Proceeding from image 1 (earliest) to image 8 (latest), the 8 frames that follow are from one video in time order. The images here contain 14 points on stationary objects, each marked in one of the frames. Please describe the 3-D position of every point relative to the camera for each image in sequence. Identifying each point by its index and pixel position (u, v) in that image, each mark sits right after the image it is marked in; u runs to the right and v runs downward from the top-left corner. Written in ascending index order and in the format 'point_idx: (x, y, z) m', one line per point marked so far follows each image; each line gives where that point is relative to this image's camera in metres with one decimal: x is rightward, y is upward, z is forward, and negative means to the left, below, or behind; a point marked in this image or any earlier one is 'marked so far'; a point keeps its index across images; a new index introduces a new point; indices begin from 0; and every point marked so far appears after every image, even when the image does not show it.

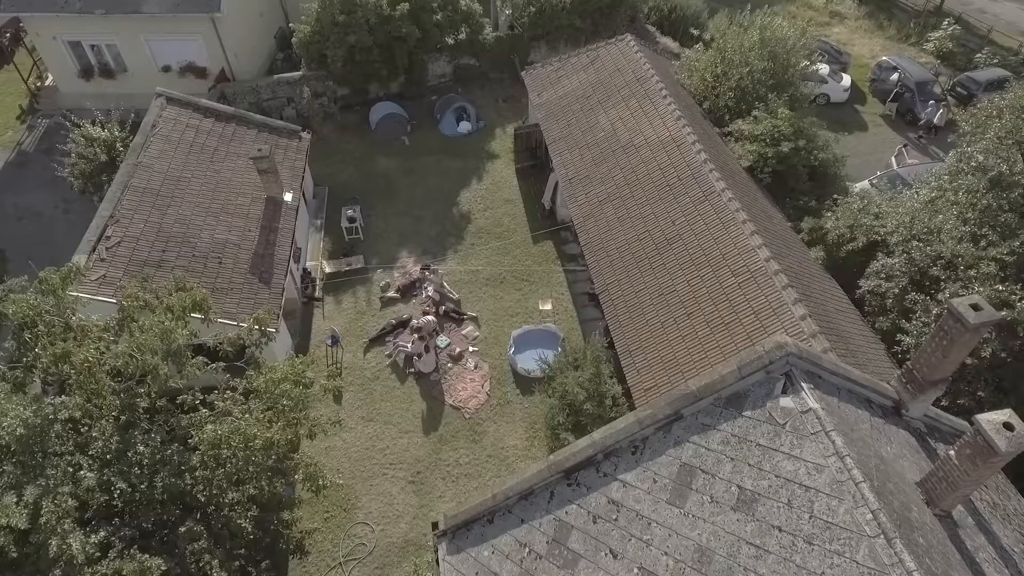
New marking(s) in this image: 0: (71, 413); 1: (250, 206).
0: (-7.8, -2.2, +11.5) m
1: (-7.9, +2.5, +19.5) m
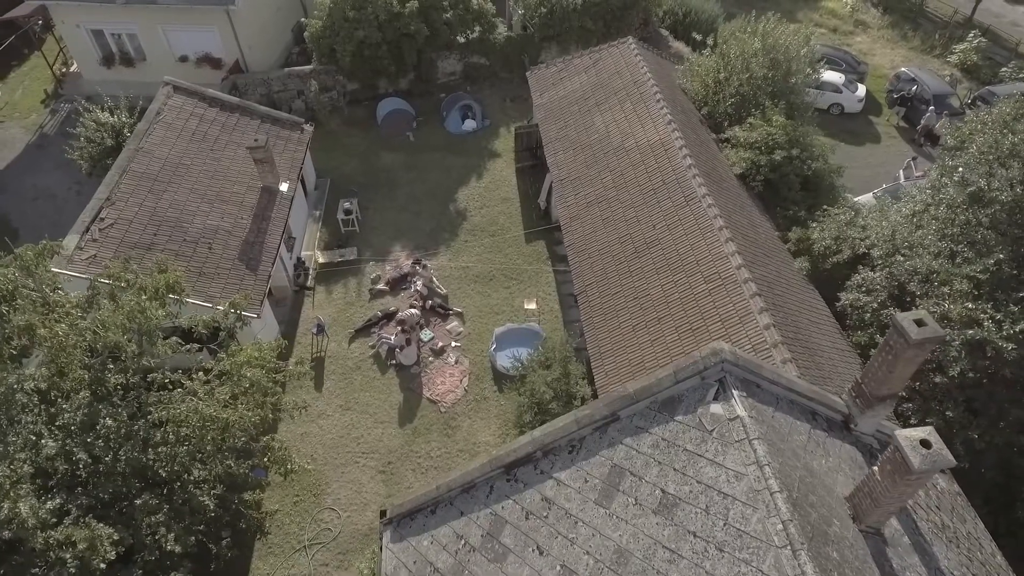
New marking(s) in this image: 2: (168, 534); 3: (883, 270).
0: (-8.8, -1.8, +12.0) m
1: (-8.3, +2.9, +20.0) m
2: (-6.5, -4.7, +12.4) m
3: (+8.7, +0.4, +15.0) m
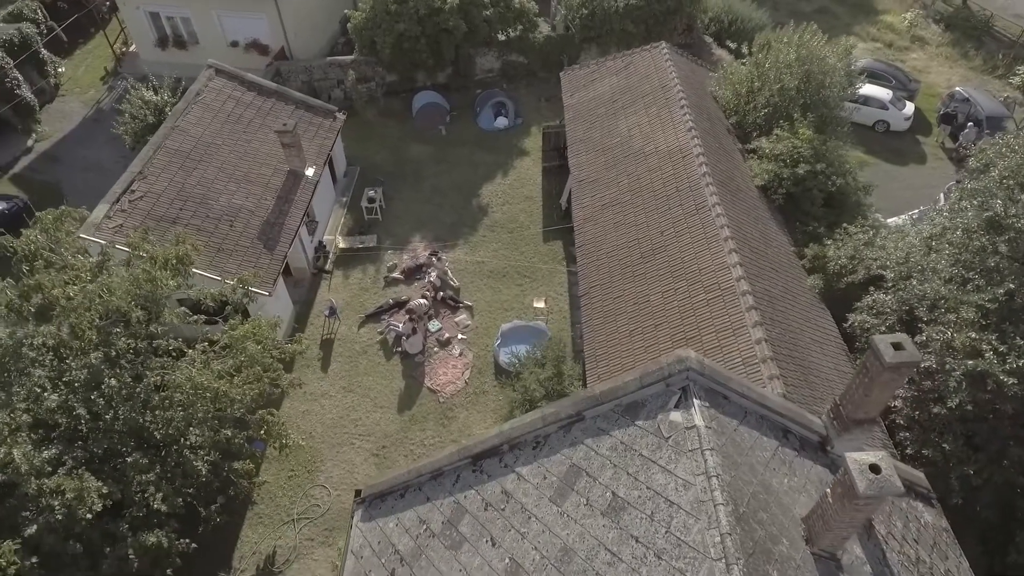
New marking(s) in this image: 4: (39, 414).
0: (-9.1, -1.0, +12.7) m
1: (-7.7, +3.6, +20.7) m
2: (-7.1, -4.1, +13.0) m
3: (+8.6, -0.1, +14.5) m
4: (-8.9, -2.4, +12.2) m
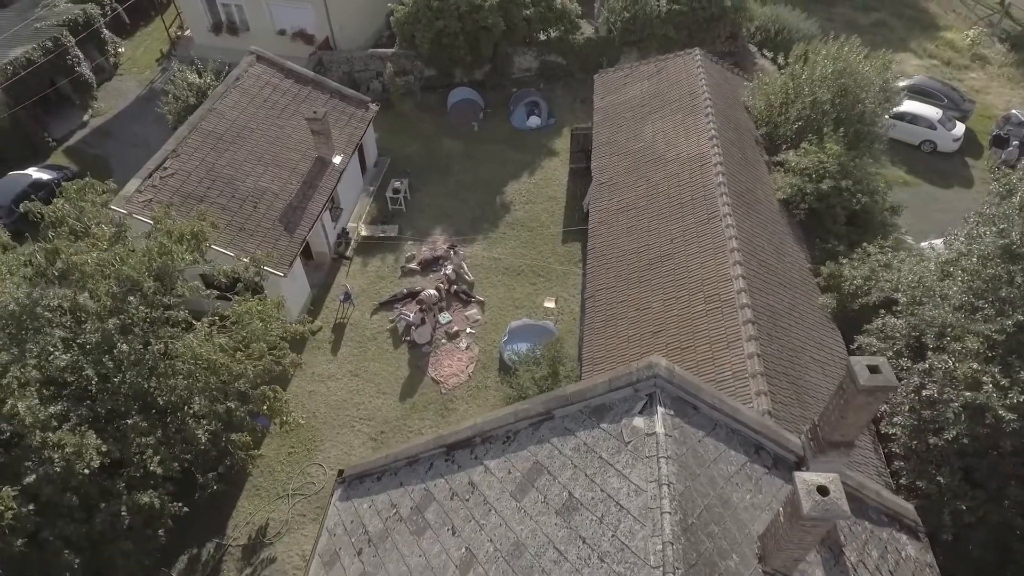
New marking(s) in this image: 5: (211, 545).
0: (-9.3, -0.3, +13.5) m
1: (-7.0, +4.2, +21.3) m
2: (-7.5, -3.5, +13.6) m
3: (+8.5, -0.6, +14.0) m
4: (-9.2, -1.7, +12.9) m
5: (-7.3, -6.3, +15.8) m
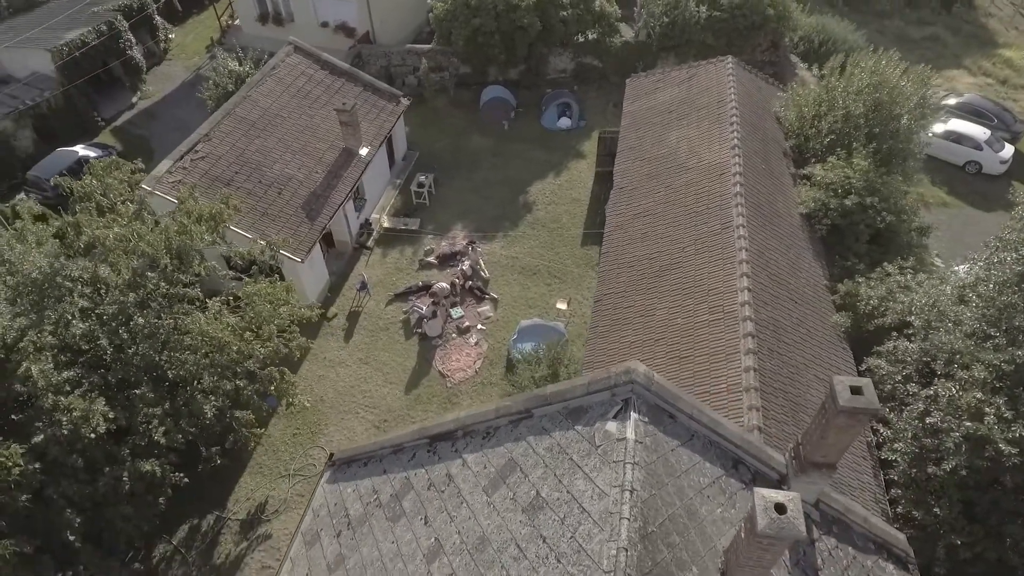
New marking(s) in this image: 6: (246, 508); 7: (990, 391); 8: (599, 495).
0: (-9.3, +0.3, +14.1) m
1: (-6.3, +4.6, +21.8) m
2: (-7.7, -3.0, +14.1) m
3: (+8.5, -1.1, +13.6) m
4: (-9.4, -1.0, +13.6) m
5: (-7.6, -5.8, +16.3) m
6: (-6.8, -5.6, +16.5) m
7: (+8.8, -1.9, +11.9) m
8: (+1.2, -2.8, +8.6) m
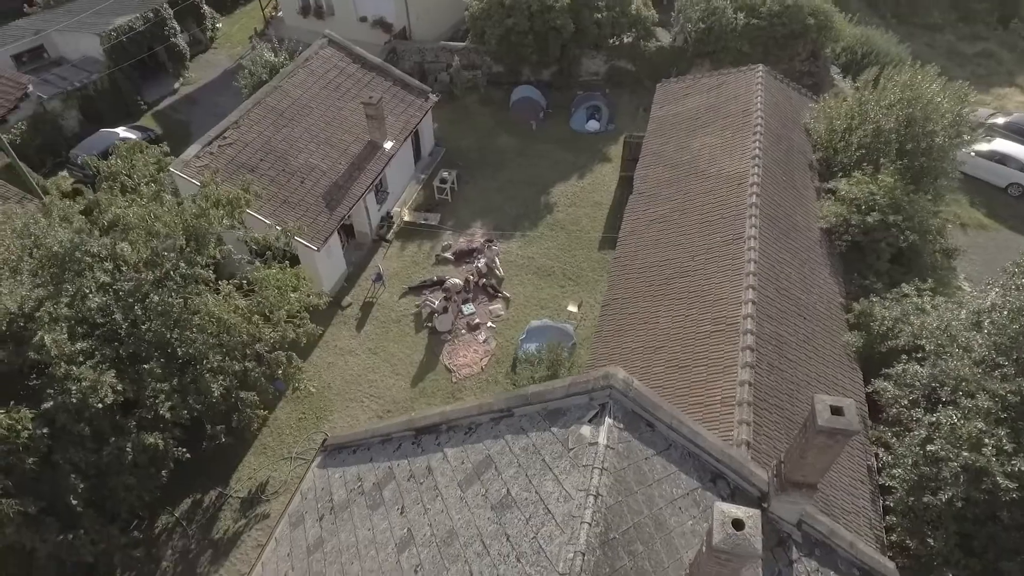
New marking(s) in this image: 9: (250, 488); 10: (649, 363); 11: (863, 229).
0: (-9.3, +0.9, +14.7) m
1: (-5.5, +5.0, +22.2) m
2: (-7.8, -2.6, +14.6) m
3: (+8.4, -1.6, +13.1) m
4: (-9.4, -0.5, +14.1) m
5: (-7.7, -5.3, +16.8) m
6: (-6.9, -5.2, +16.9) m
7: (+8.6, -2.4, +11.4) m
8: (+0.7, -2.8, +8.6) m
9: (-6.8, -5.2, +16.8) m
10: (+3.0, -1.7, +14.4) m
11: (+9.3, +1.6, +17.3) m
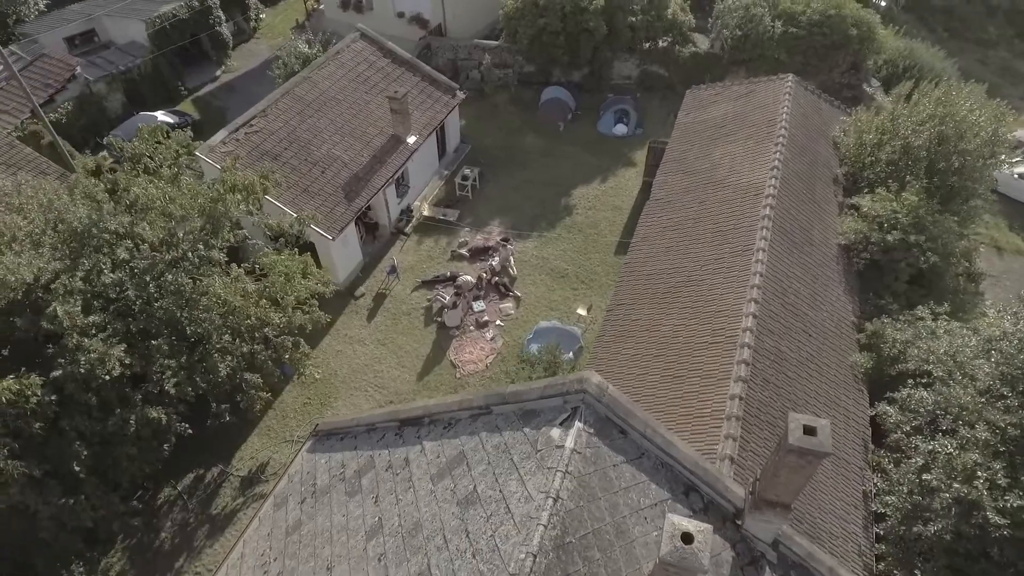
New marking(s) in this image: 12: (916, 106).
0: (-9.2, +1.4, +15.2) m
1: (-4.8, +5.3, +22.5) m
2: (-8.0, -2.1, +15.1) m
3: (+8.2, -2.0, +12.7) m
4: (-9.4, +0.1, +14.7) m
5: (-7.9, -4.8, +17.2) m
6: (-7.1, -4.8, +17.3) m
7: (+8.2, -2.8, +10.9) m
8: (+0.2, -2.8, +8.6) m
9: (-7.0, -4.8, +17.3) m
10: (+2.9, -1.8, +14.3) m
11: (+9.5, +1.1, +16.7) m
12: (+12.2, +5.5, +19.4) m
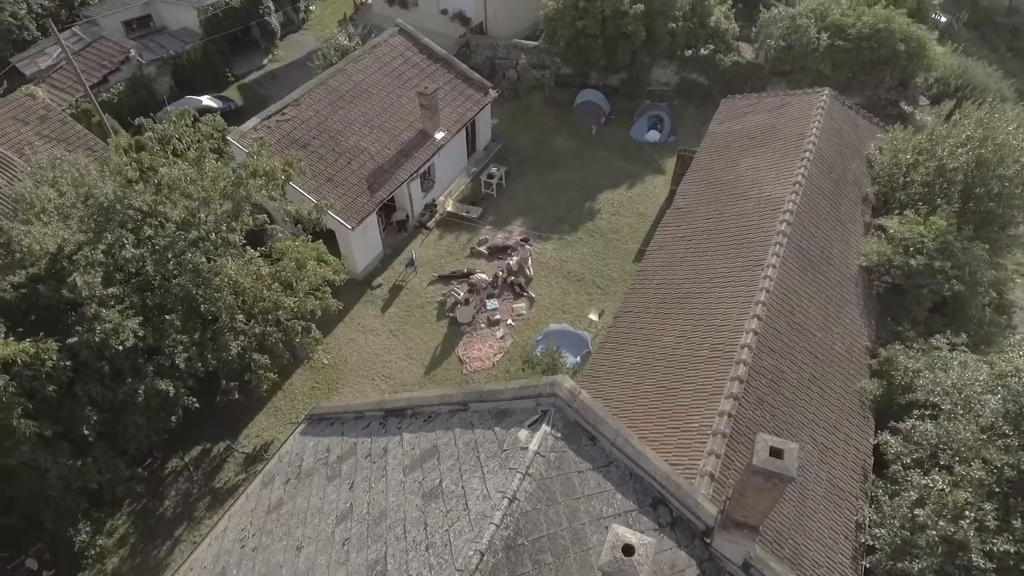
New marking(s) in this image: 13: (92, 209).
0: (-9.0, +2.0, +15.9) m
1: (-3.9, +5.6, +22.8) m
2: (-8.0, -1.5, +15.6) m
3: (+7.9, -2.6, +12.2) m
4: (-9.3, +0.7, +15.4) m
5: (-8.0, -4.3, +17.8) m
6: (-7.1, -4.3, +17.8) m
7: (+7.8, -3.4, +10.4) m
8: (-0.3, -2.8, +8.7) m
9: (-7.0, -4.3, +17.8) m
10: (+2.8, -2.0, +14.1) m
11: (+9.7, +0.4, +16.1) m
12: (+12.8, +4.6, +18.6) m
13: (-10.0, +1.8, +15.6) m
